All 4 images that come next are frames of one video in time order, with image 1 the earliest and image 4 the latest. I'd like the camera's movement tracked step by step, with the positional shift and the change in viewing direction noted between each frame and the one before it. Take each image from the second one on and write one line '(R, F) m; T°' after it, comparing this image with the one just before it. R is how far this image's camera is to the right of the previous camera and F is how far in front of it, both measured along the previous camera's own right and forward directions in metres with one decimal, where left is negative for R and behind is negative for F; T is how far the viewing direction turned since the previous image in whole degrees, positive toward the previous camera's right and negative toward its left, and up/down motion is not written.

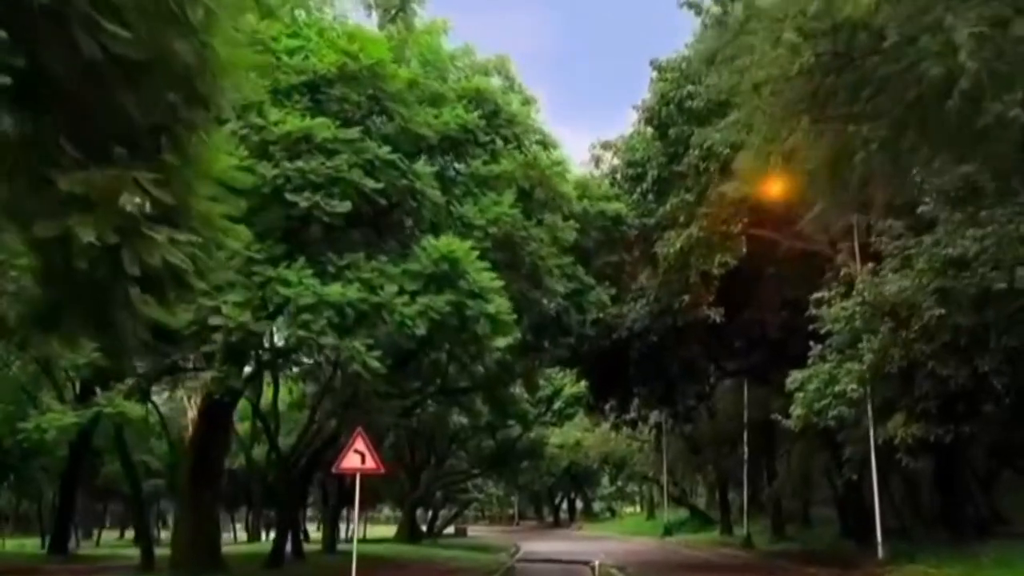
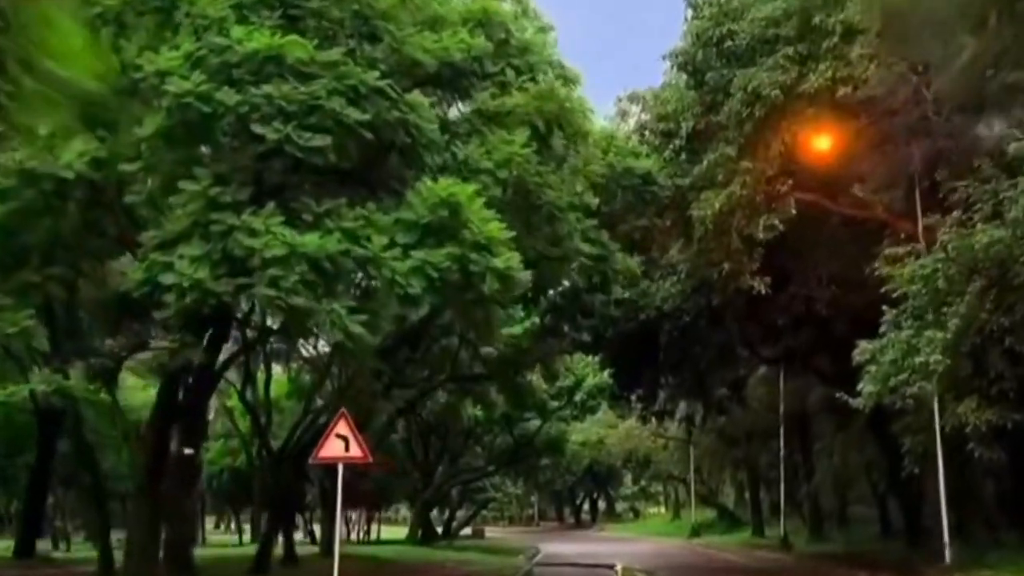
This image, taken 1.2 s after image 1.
(+0.1, +3.1) m; -1°
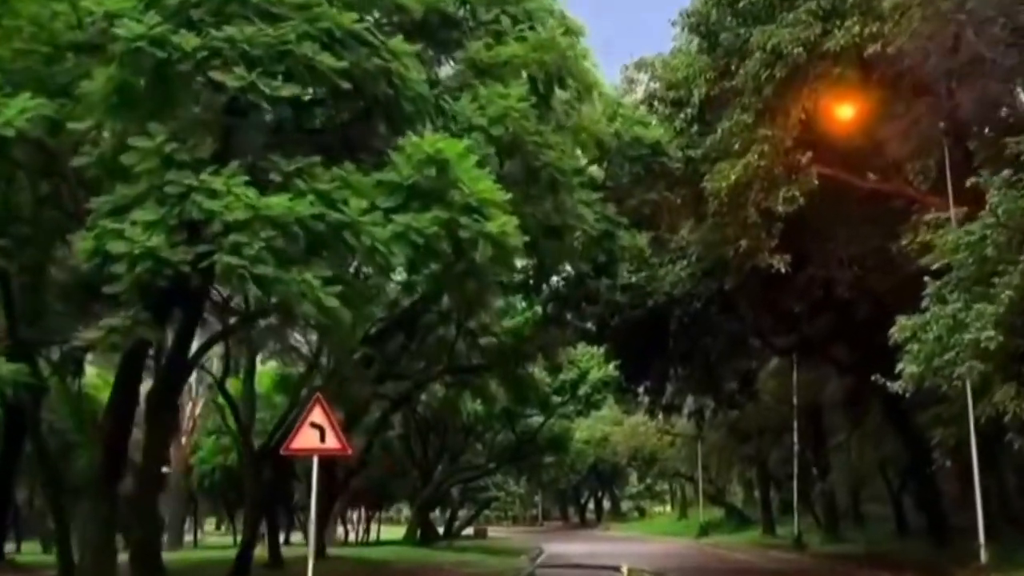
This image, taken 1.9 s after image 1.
(+0.1, +1.7) m; 0°
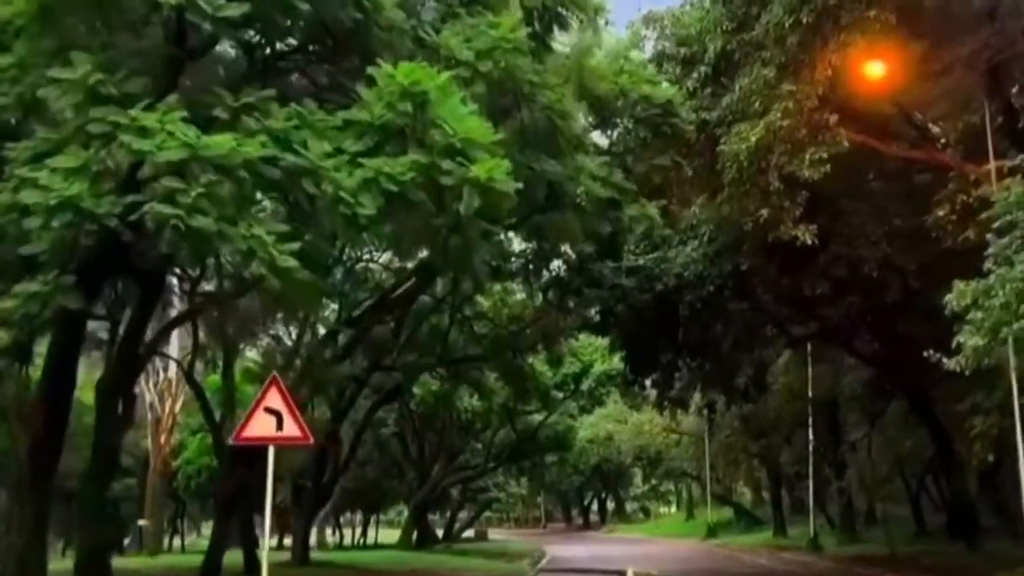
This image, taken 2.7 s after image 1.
(+0.1, +2.1) m; 0°
